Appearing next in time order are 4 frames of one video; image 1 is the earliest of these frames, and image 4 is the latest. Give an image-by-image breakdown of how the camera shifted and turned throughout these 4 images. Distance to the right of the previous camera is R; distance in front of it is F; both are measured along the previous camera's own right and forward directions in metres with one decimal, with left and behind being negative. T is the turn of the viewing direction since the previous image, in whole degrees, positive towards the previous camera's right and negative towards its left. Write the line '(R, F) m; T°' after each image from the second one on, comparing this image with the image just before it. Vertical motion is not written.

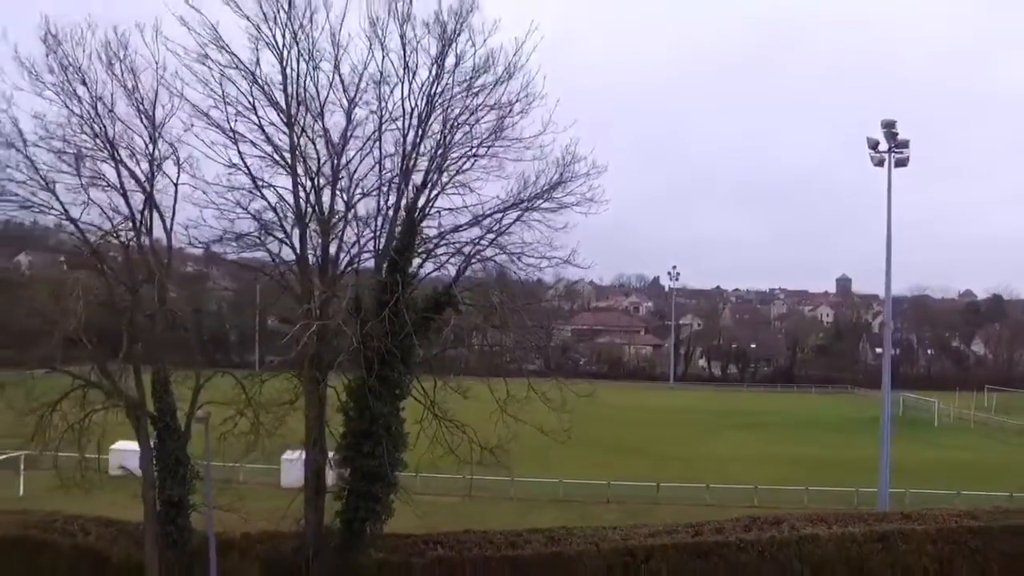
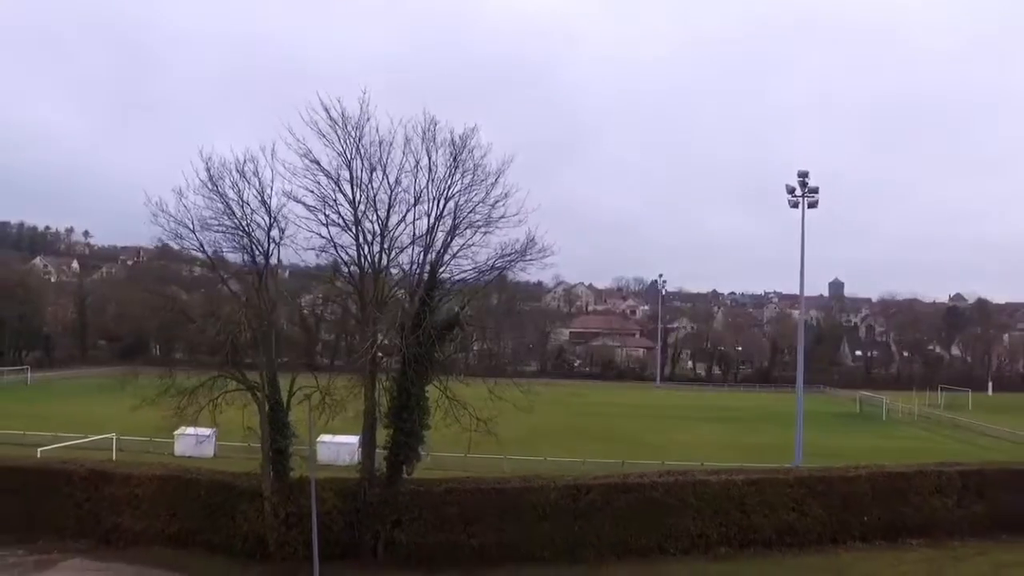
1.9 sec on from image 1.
(+0.3, -5.8) m; 0°
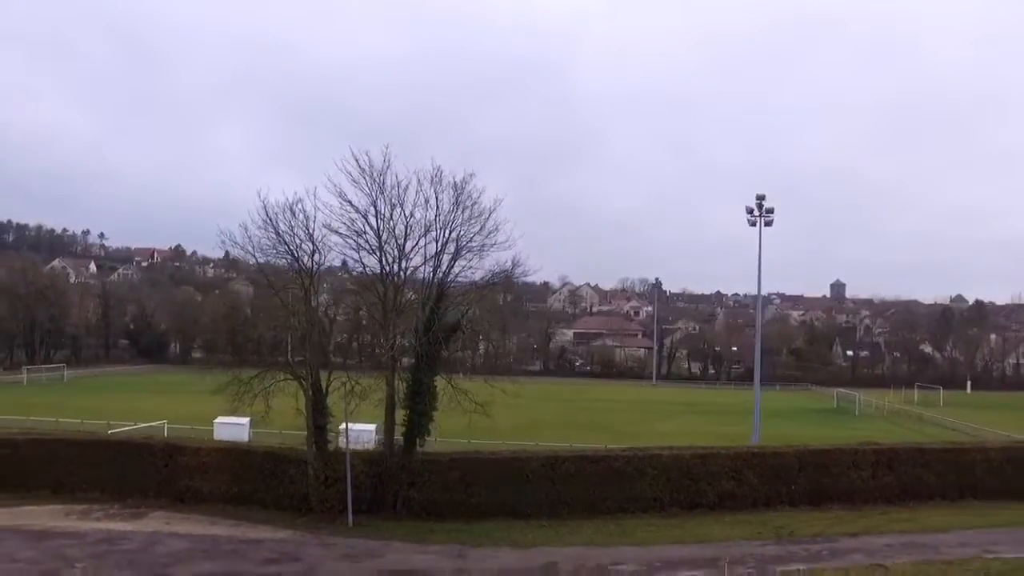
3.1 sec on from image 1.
(+0.4, -4.4) m; -1°
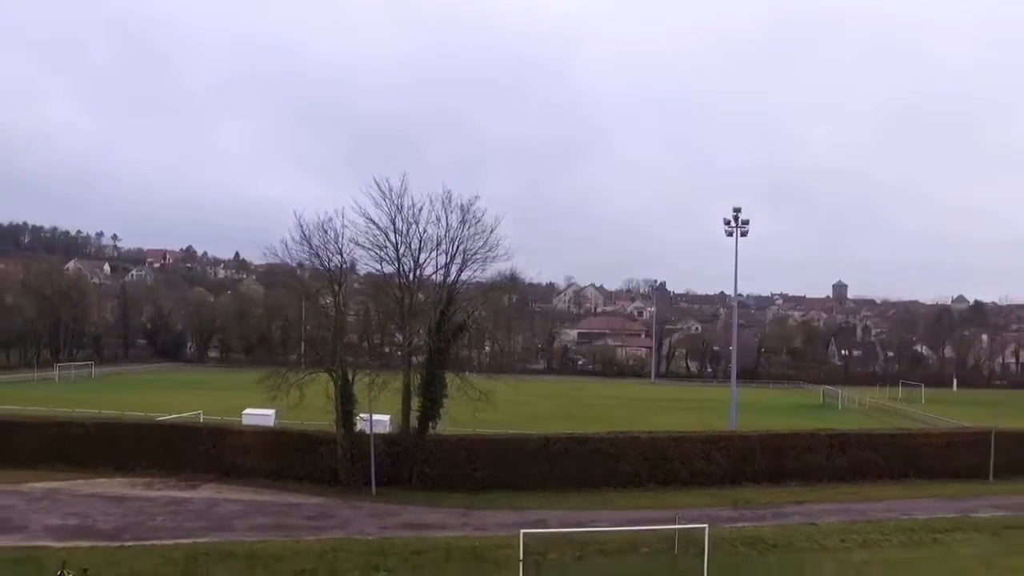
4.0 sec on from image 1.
(+0.2, -3.6) m; 0°
